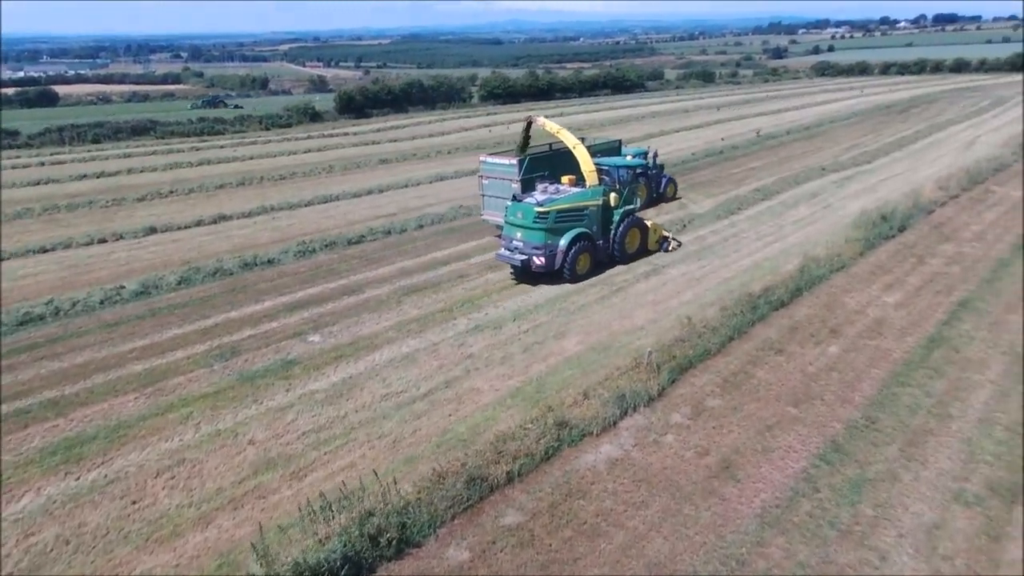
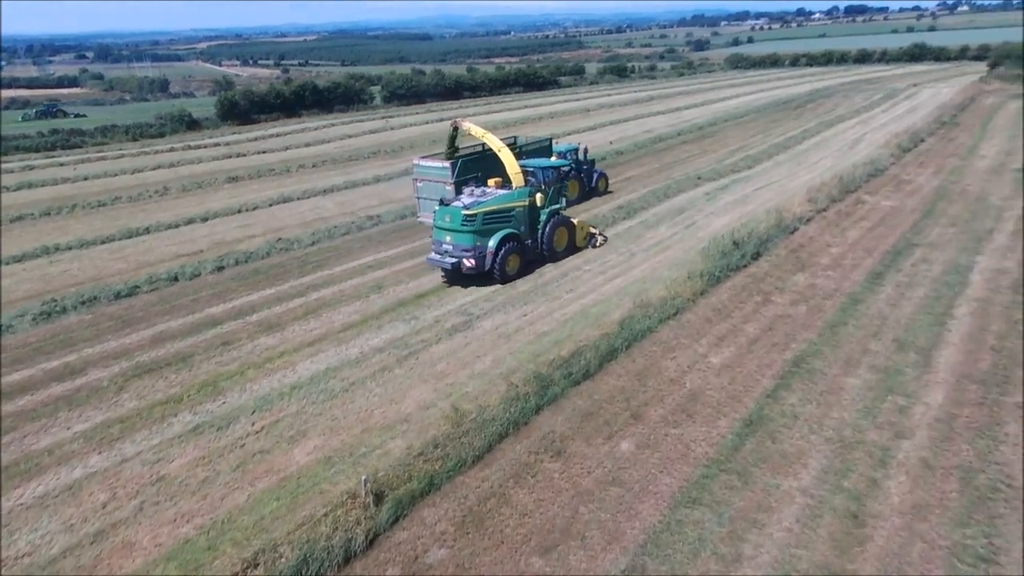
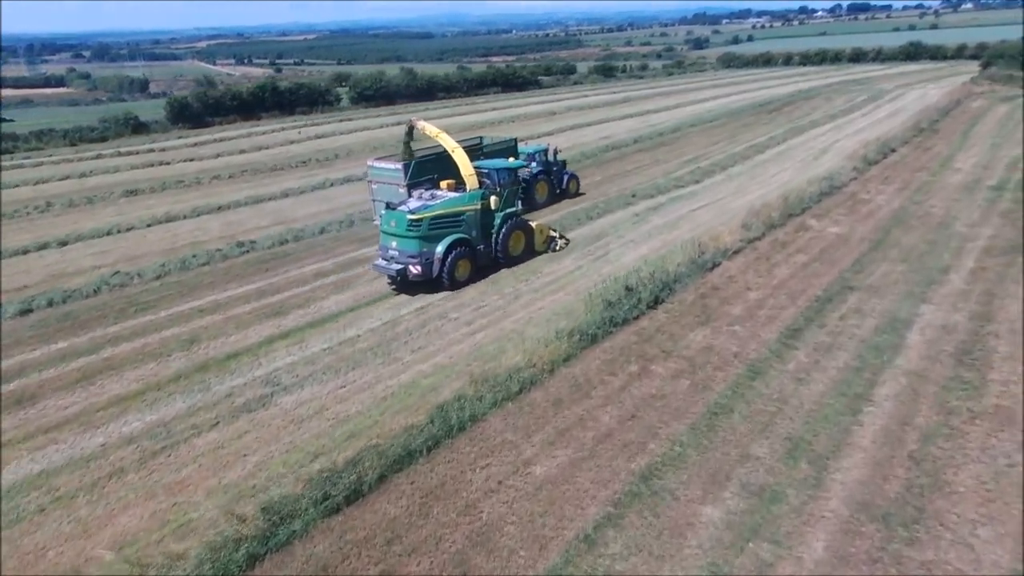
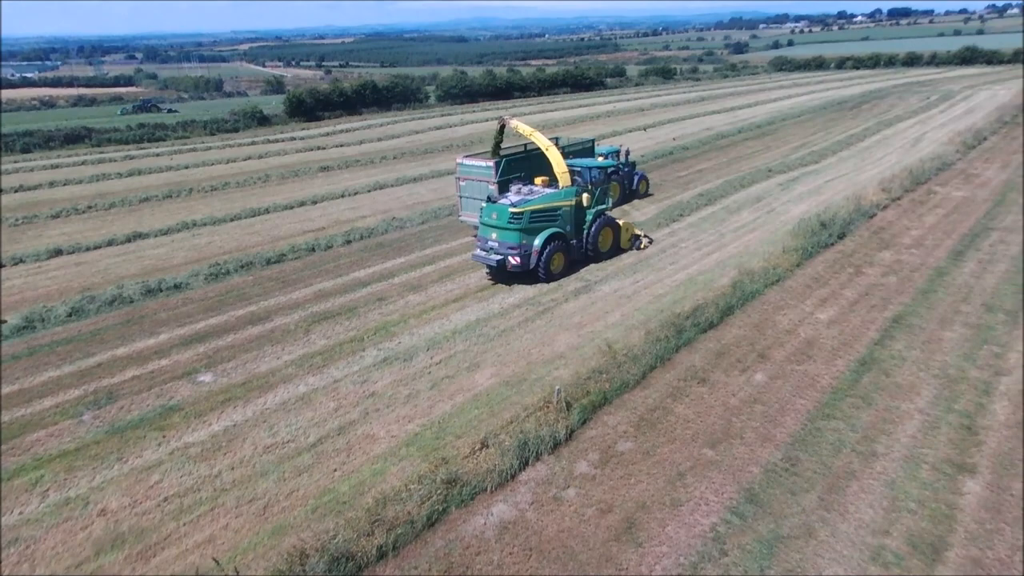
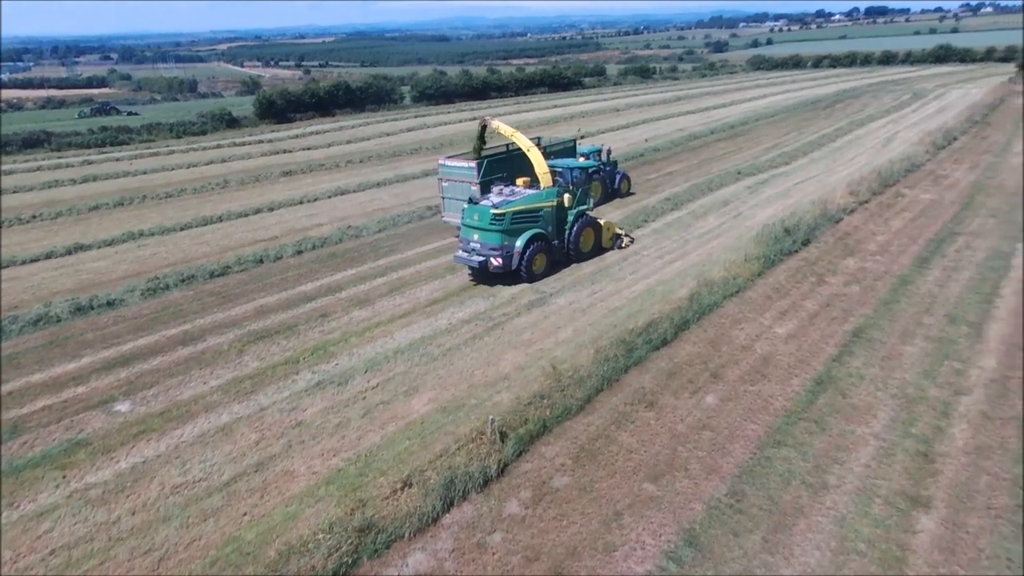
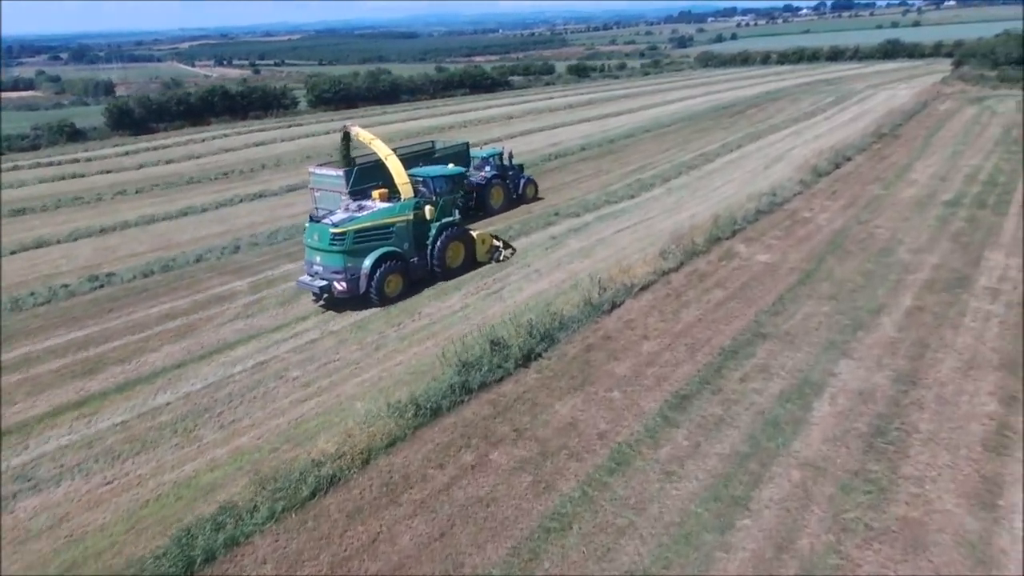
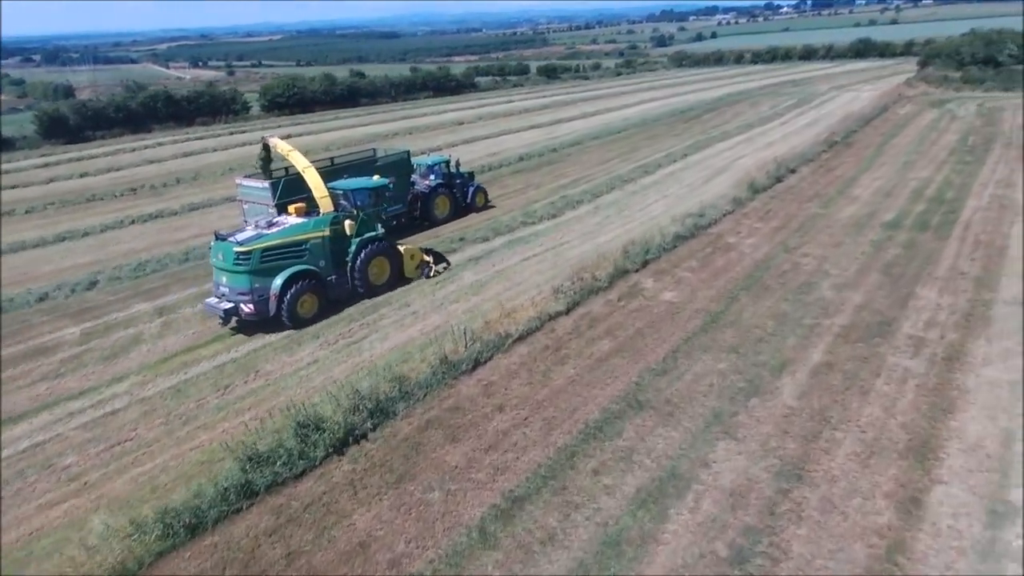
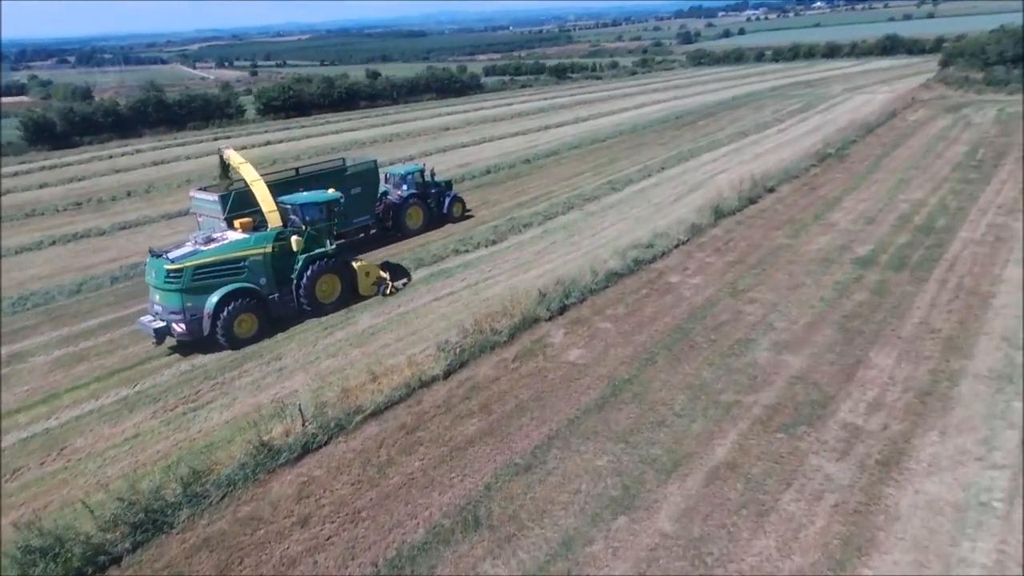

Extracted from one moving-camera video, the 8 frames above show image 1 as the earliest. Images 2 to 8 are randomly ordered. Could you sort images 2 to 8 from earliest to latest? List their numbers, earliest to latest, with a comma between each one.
4, 5, 2, 3, 6, 7, 8
